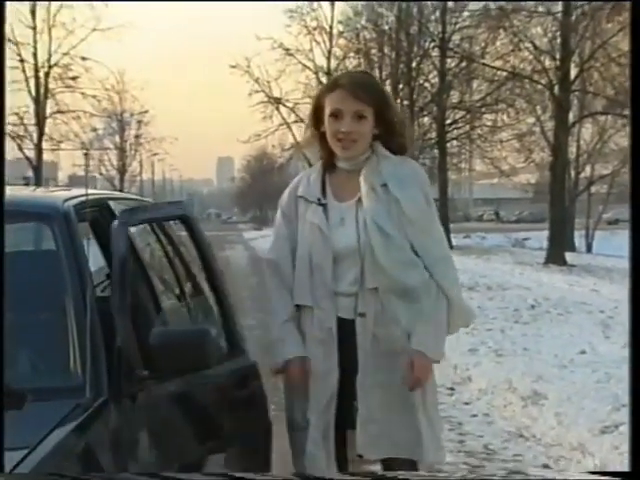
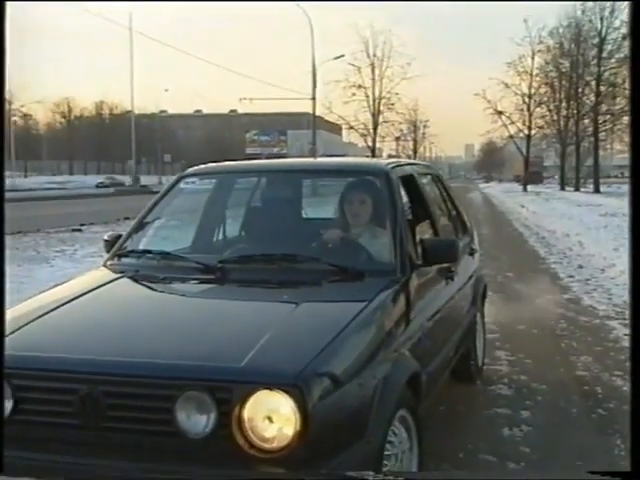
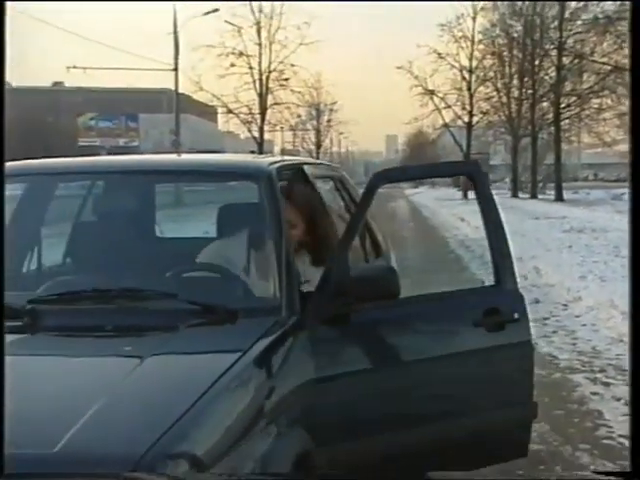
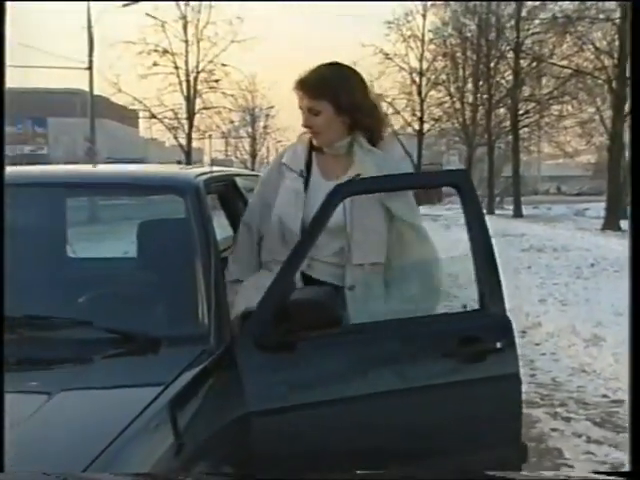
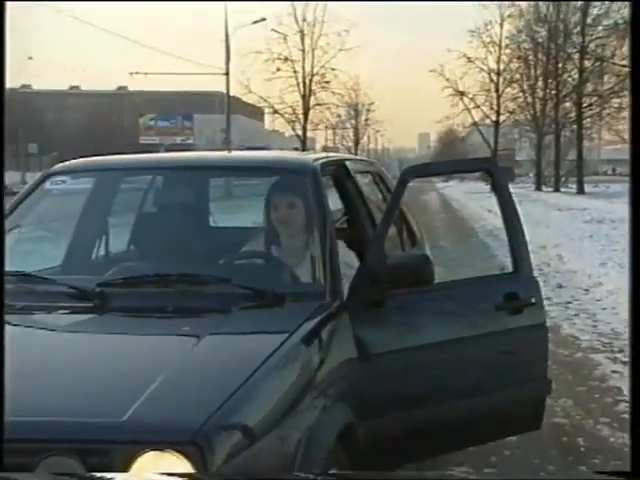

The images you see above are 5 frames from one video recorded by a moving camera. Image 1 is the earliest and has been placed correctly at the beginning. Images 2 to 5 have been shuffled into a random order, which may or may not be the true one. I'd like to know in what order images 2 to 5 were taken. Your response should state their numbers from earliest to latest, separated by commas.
4, 3, 5, 2
